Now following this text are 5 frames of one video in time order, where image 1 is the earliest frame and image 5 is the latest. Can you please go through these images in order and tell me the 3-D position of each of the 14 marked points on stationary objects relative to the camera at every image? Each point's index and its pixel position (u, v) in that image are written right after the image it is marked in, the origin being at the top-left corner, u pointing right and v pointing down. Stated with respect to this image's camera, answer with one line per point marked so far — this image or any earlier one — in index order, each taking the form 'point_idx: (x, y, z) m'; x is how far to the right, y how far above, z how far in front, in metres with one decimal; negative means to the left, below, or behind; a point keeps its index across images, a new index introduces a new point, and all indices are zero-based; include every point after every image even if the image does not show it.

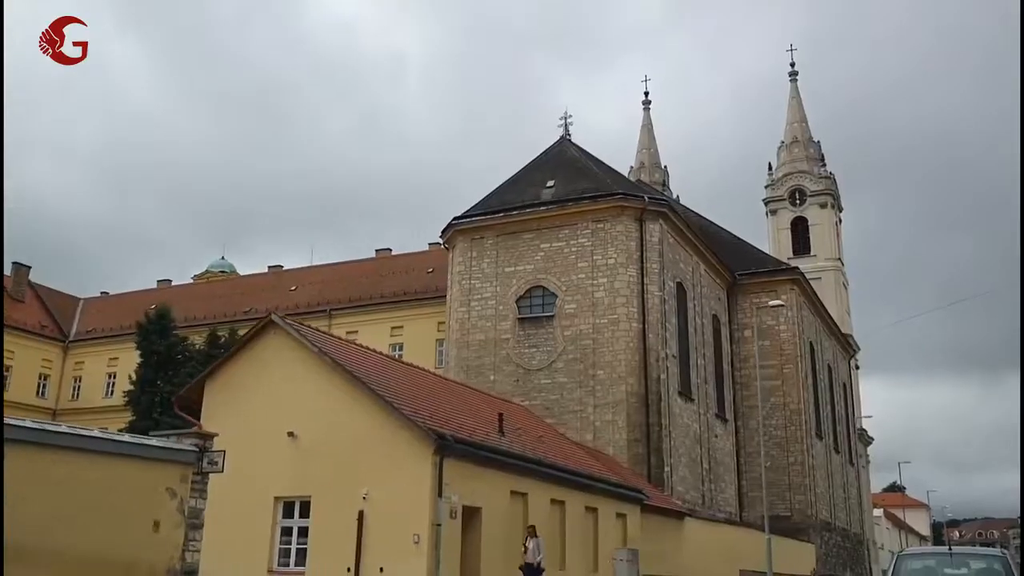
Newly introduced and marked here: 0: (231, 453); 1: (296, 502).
0: (-4.1, -2.4, +14.0) m
1: (-3.0, -3.0, +13.5) m
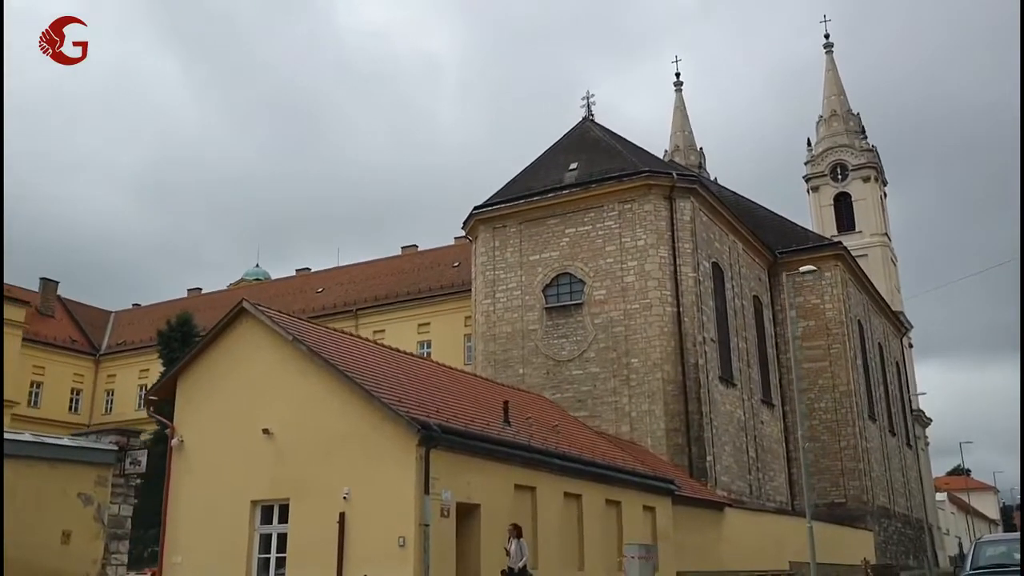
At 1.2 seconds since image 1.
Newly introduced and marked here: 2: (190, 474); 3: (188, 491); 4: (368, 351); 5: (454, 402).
0: (-4.1, -2.2, +12.8) m
1: (-3.0, -2.8, +12.3) m
2: (-4.3, -2.5, +12.9) m
3: (-4.3, -2.7, +12.8) m
4: (-2.0, -0.9, +13.7) m
5: (-0.8, -1.6, +13.6) m
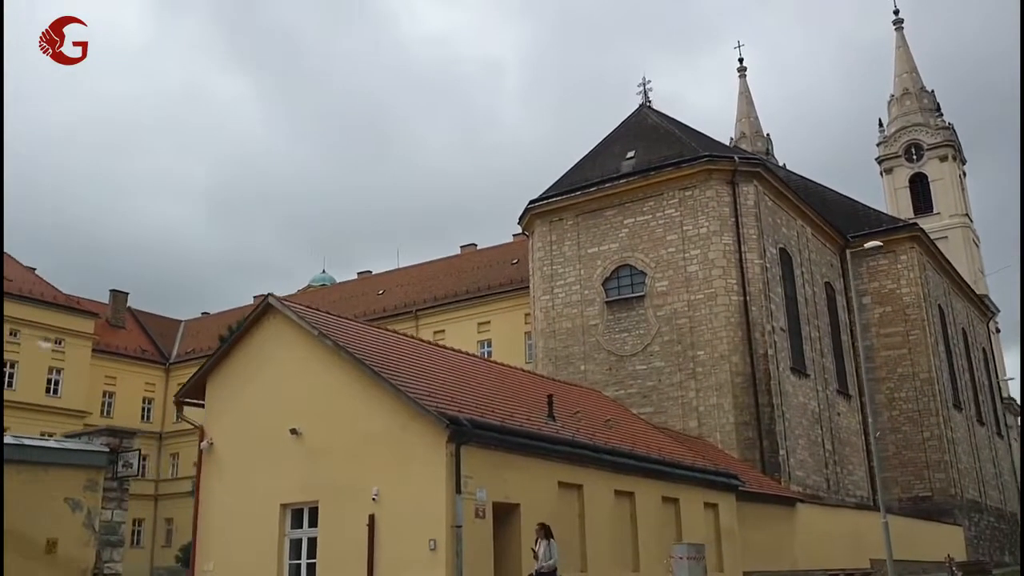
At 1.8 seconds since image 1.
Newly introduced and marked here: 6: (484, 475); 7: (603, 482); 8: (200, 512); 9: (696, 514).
0: (-3.5, -2.2, +12.3) m
1: (-2.5, -2.7, +11.7) m
2: (-3.7, -2.4, +12.4) m
3: (-3.7, -2.6, +12.3) m
4: (-1.5, -0.8, +13.0) m
5: (-0.3, -1.4, +12.8) m
6: (-0.3, -2.1, +11.0) m
7: (+1.3, -2.7, +13.3) m
8: (-4.0, -2.9, +12.5) m
9: (+2.9, -3.6, +15.5) m
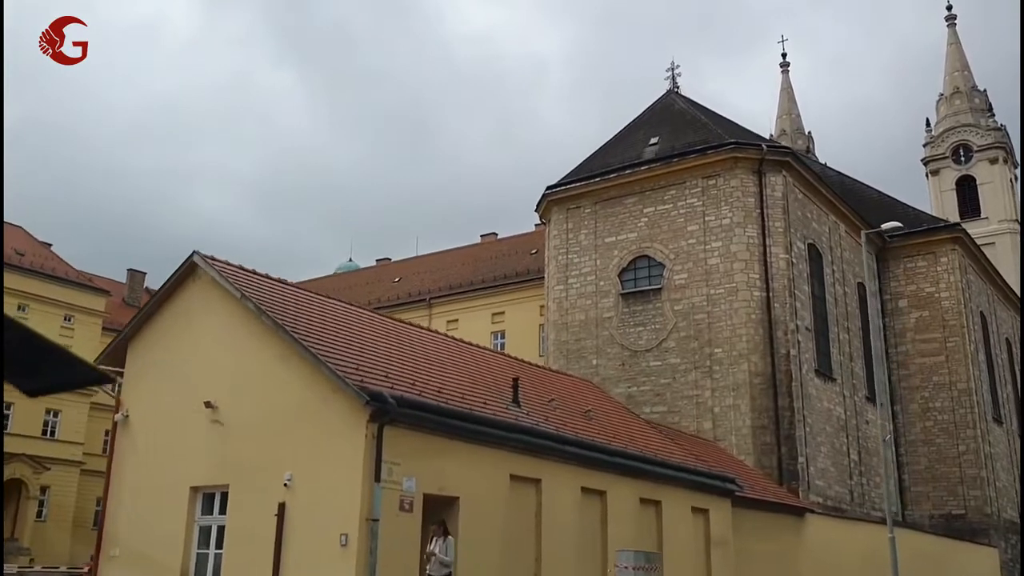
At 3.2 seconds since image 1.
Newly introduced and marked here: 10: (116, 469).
0: (-4.1, -1.6, +11.0) m
1: (-3.1, -2.2, +10.3) m
2: (-4.3, -1.9, +11.1) m
3: (-4.3, -2.1, +11.0) m
4: (-2.0, -0.3, +11.6) m
5: (-0.8, -1.0, +11.4) m
6: (-1.0, -1.7, +9.6) m
7: (+0.7, -2.3, +11.8) m
8: (-4.6, -2.3, +11.2) m
9: (+2.4, -3.3, +13.9) m
10: (-4.6, -2.1, +11.2) m
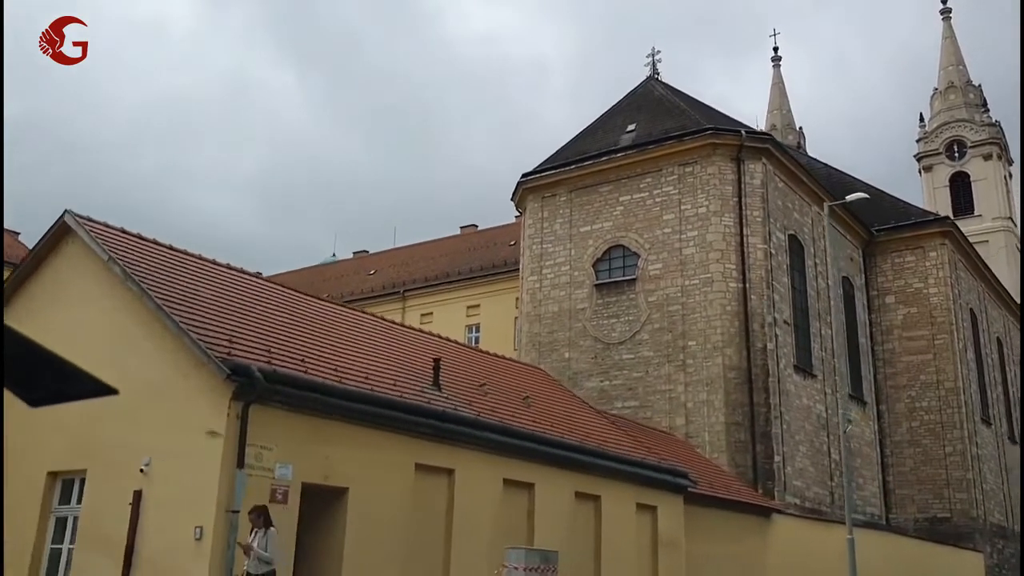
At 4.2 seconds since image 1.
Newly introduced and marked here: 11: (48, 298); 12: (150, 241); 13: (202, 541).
0: (-5.1, -1.3, +9.8) m
1: (-4.1, -1.8, +9.1) m
2: (-5.3, -1.5, +9.9) m
3: (-5.3, -1.7, +9.8) m
4: (-2.9, 0.0, +10.5) m
5: (-1.8, -0.7, +10.2) m
6: (-1.9, -1.4, +8.4) m
7: (-0.3, -2.0, +10.6) m
8: (-5.6, -2.0, +10.0) m
9: (+1.5, -3.0, +12.7) m
10: (-5.5, -1.7, +10.0) m
11: (-4.8, -0.1, +10.0) m
12: (-3.8, +0.5, +10.2) m
13: (-2.4, -2.0, +7.7) m
